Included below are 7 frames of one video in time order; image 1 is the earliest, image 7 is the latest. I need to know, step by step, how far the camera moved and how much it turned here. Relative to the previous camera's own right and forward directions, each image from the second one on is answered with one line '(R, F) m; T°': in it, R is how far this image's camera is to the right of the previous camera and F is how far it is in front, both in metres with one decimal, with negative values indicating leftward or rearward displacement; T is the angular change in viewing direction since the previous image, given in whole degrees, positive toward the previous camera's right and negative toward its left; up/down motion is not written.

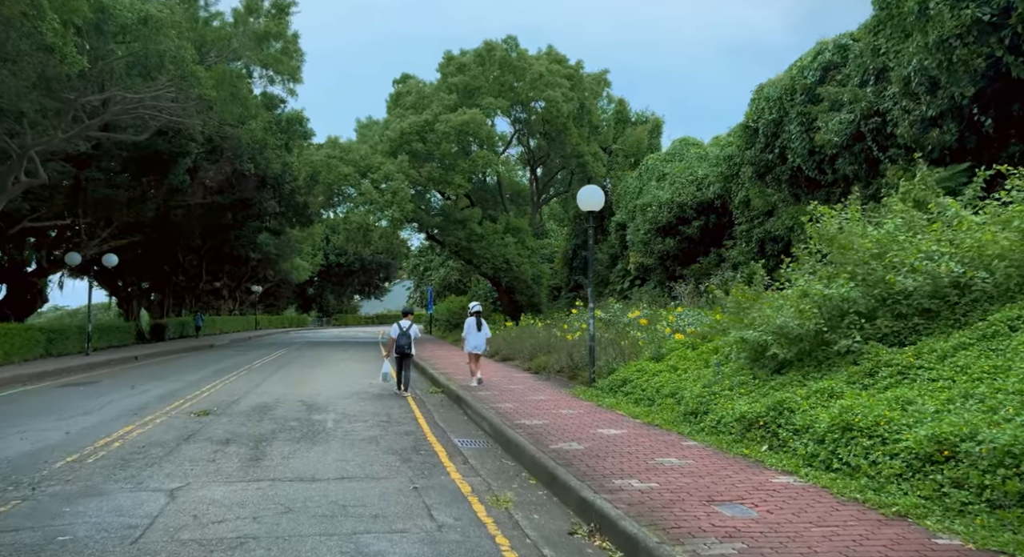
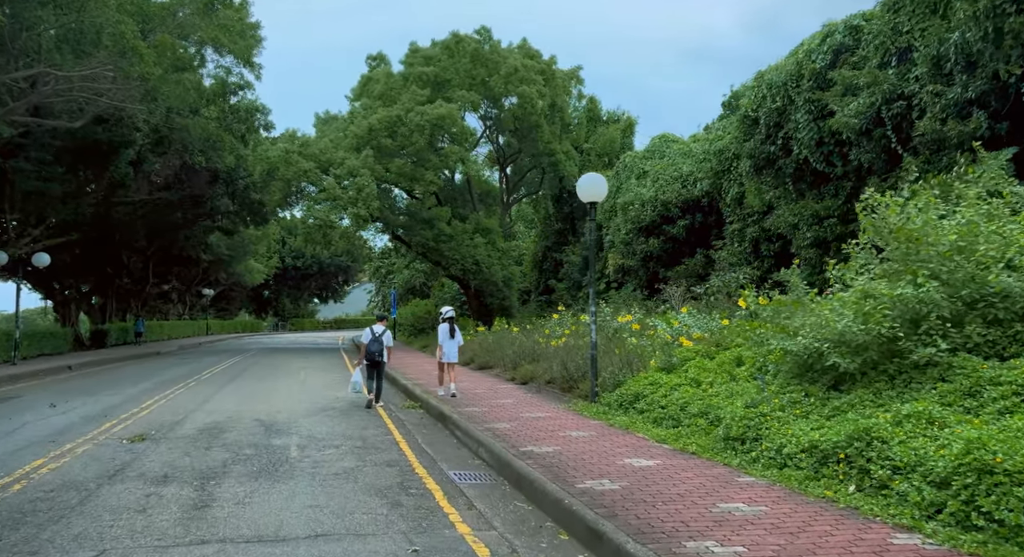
(-0.5, +1.5) m; +3°
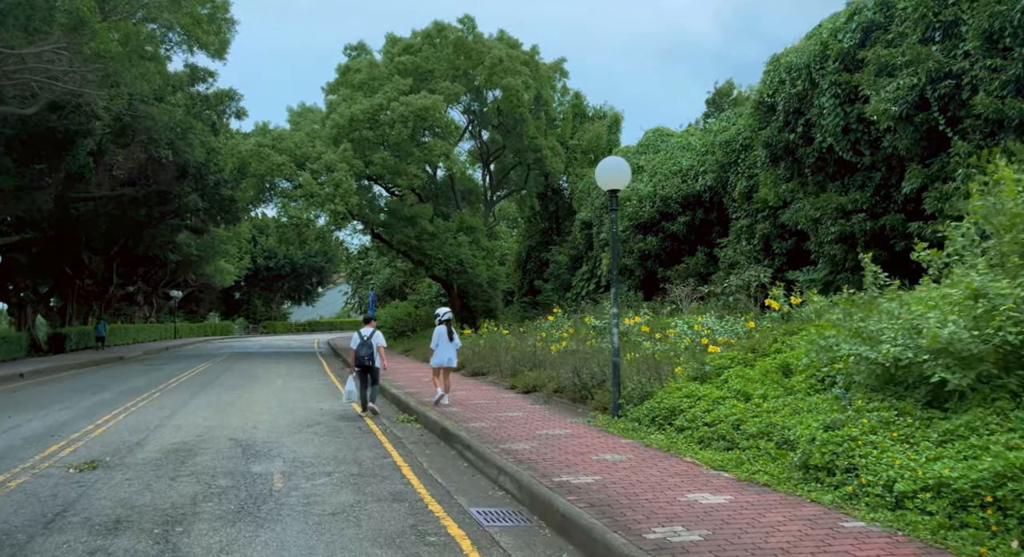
(-0.5, +1.3) m; +2°
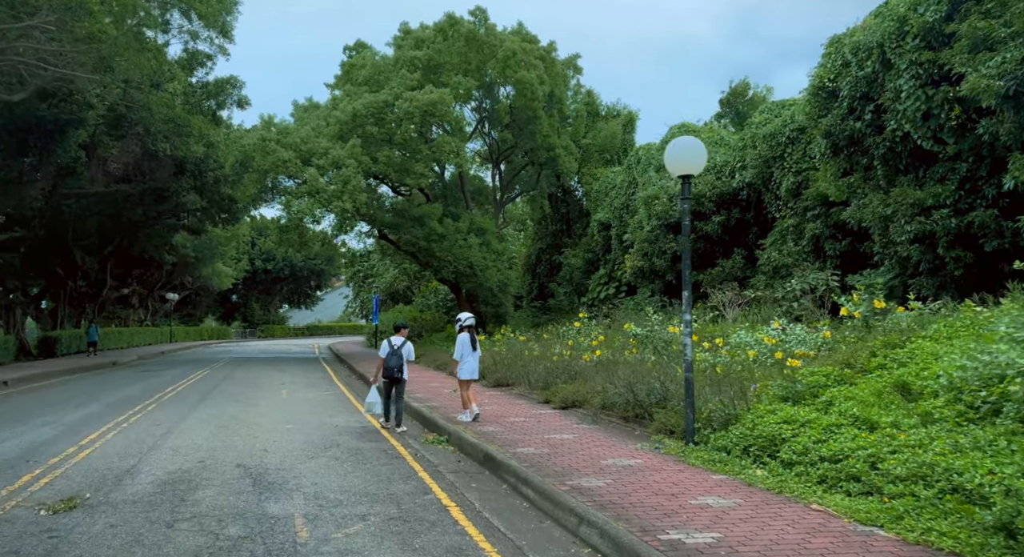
(-0.7, +1.4) m; 0°
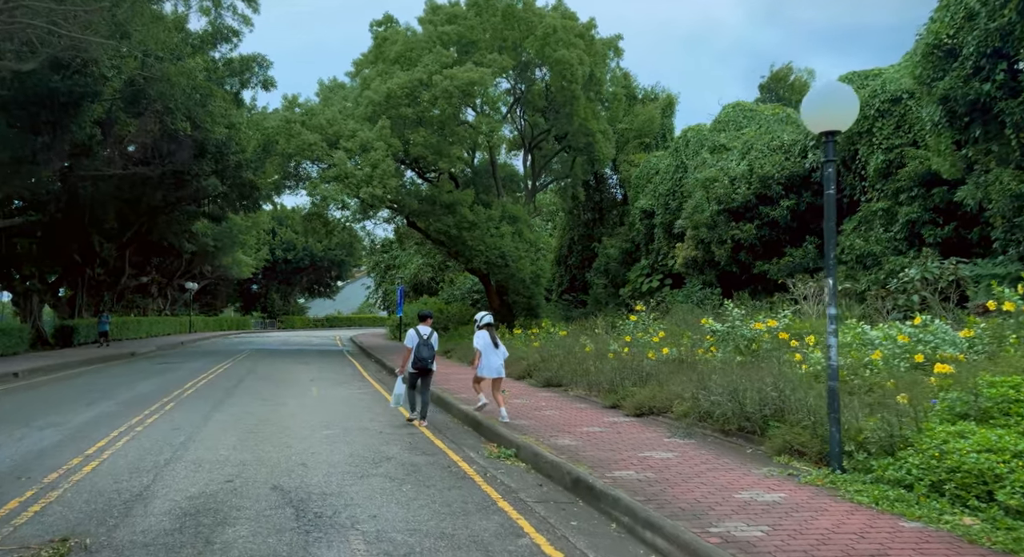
(-0.7, +1.6) m; -1°
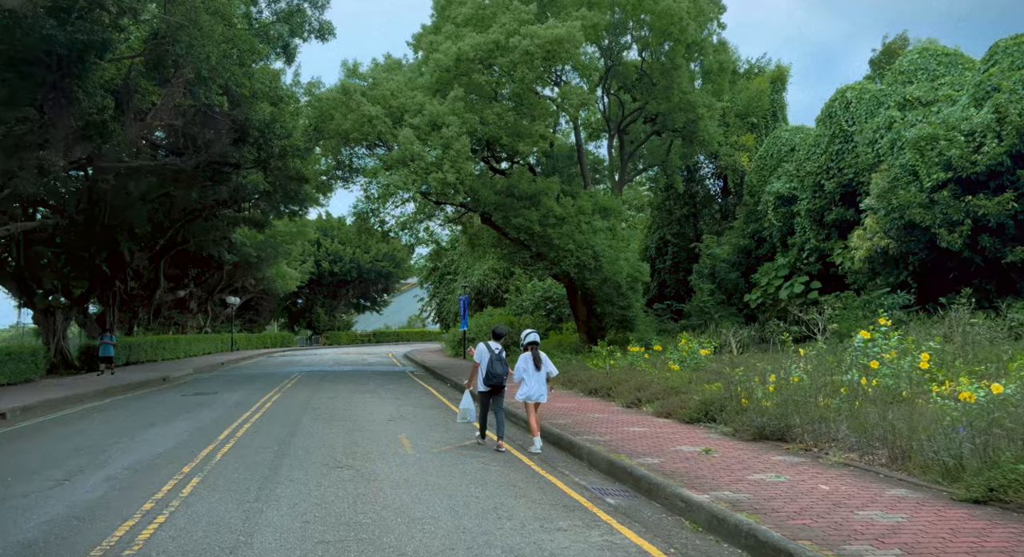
(-2.1, +5.0) m; -3°
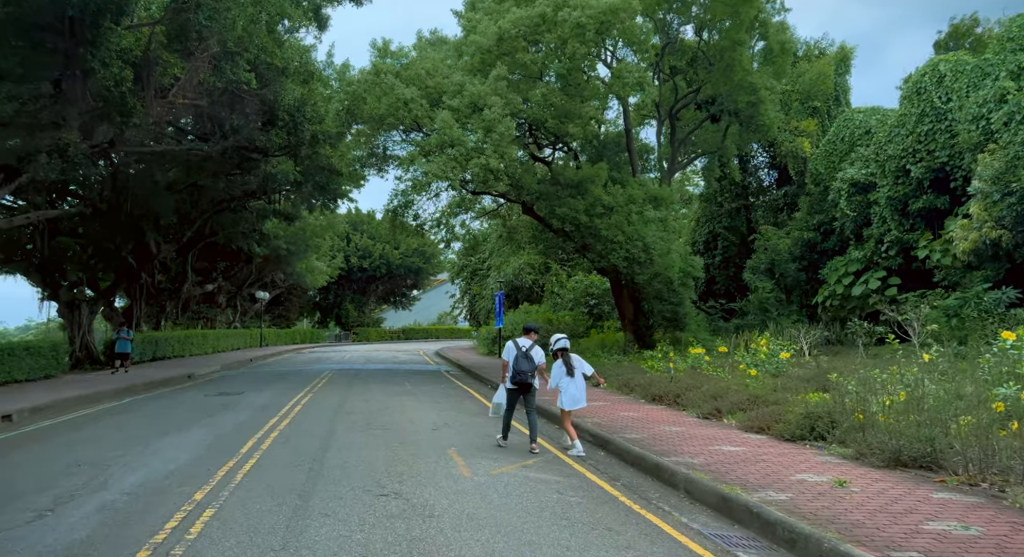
(-0.6, +1.8) m; -2°
